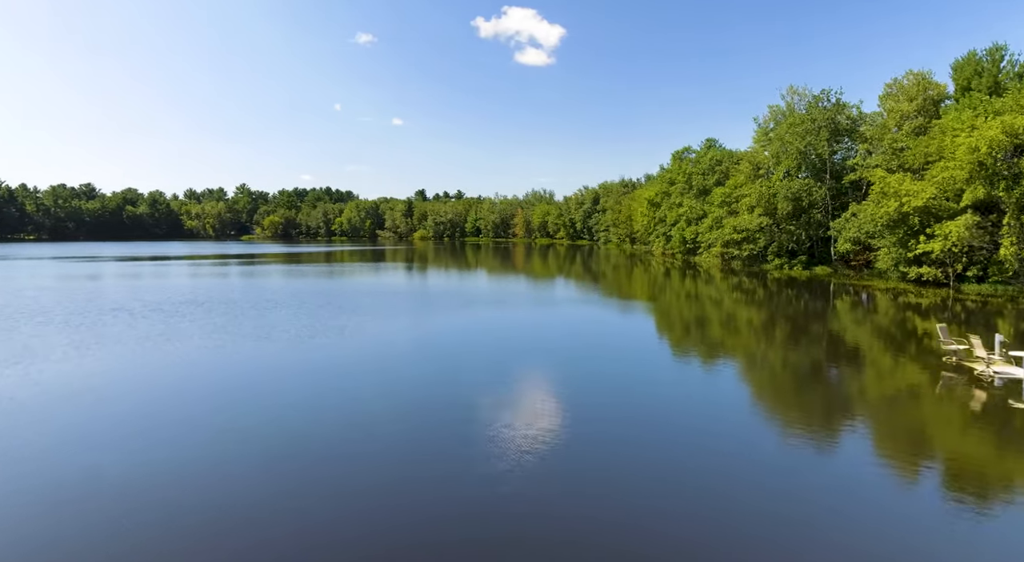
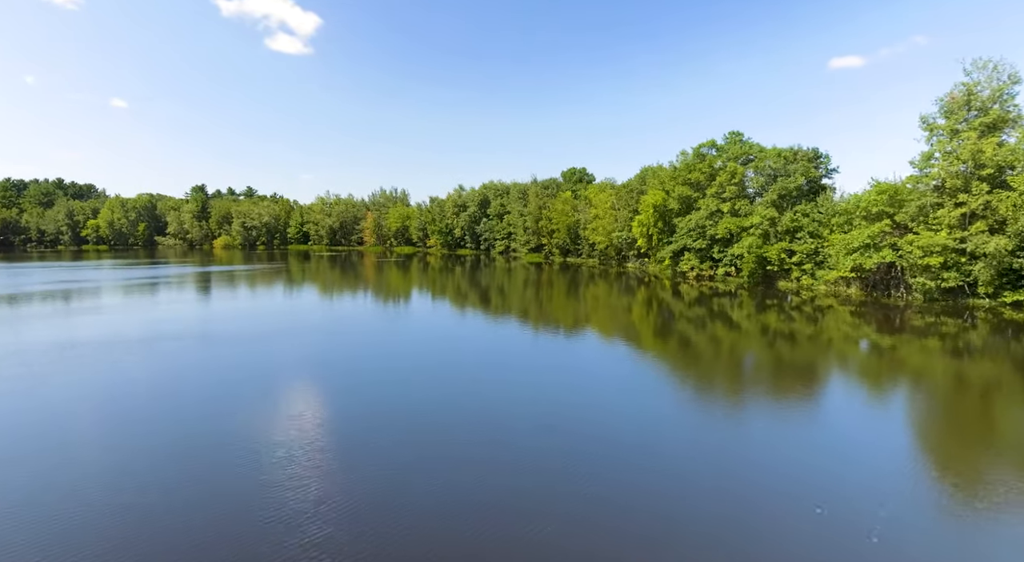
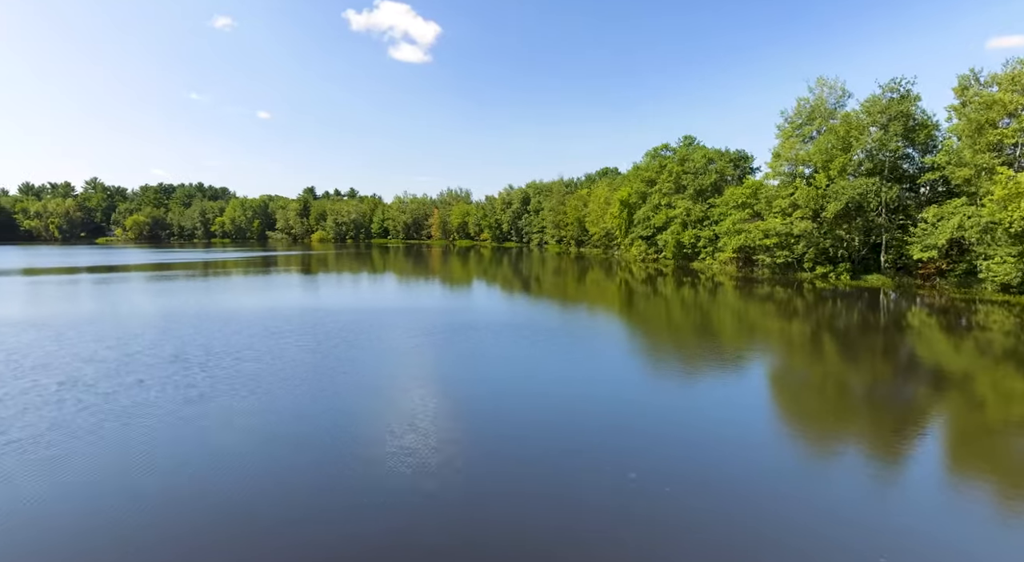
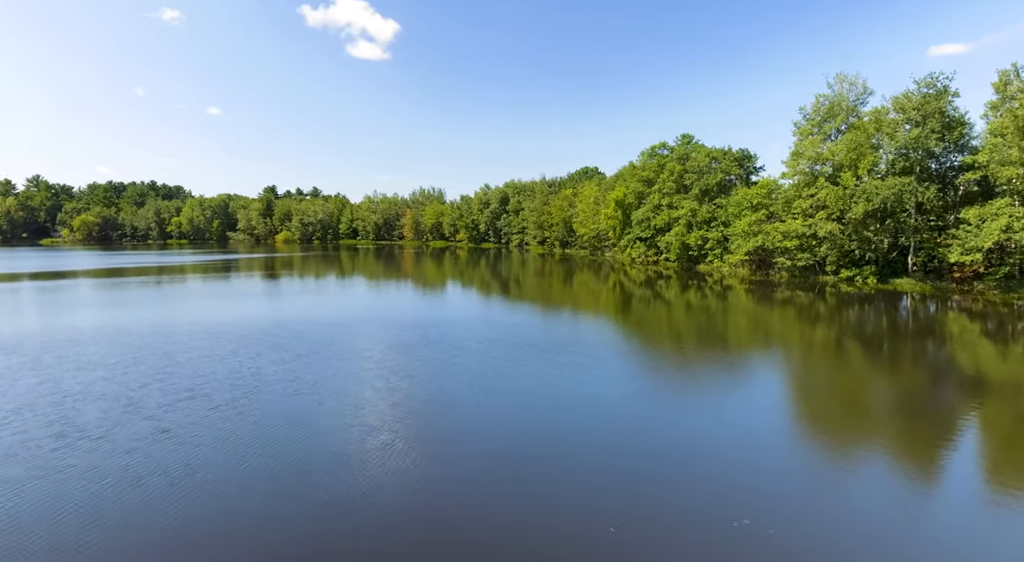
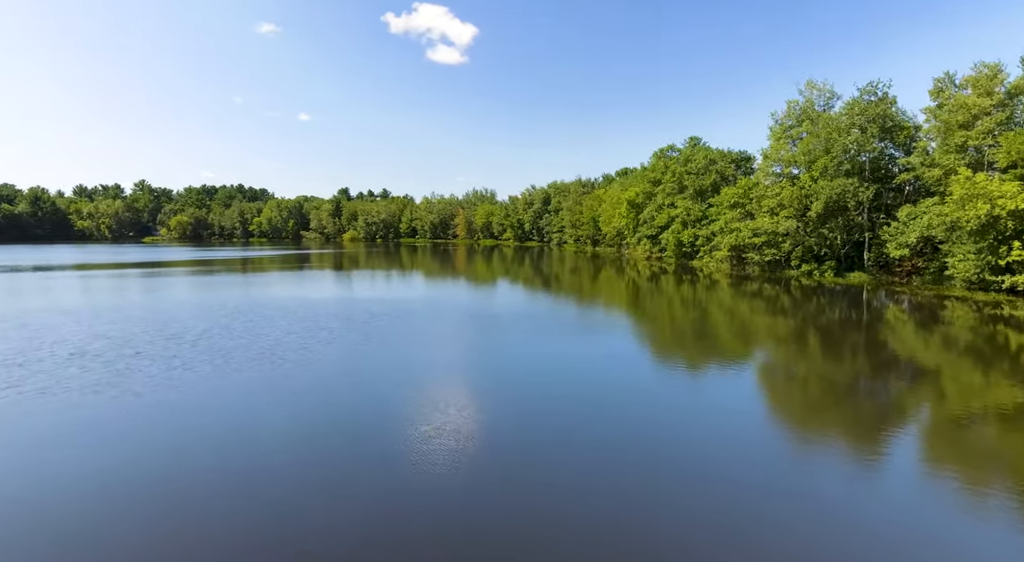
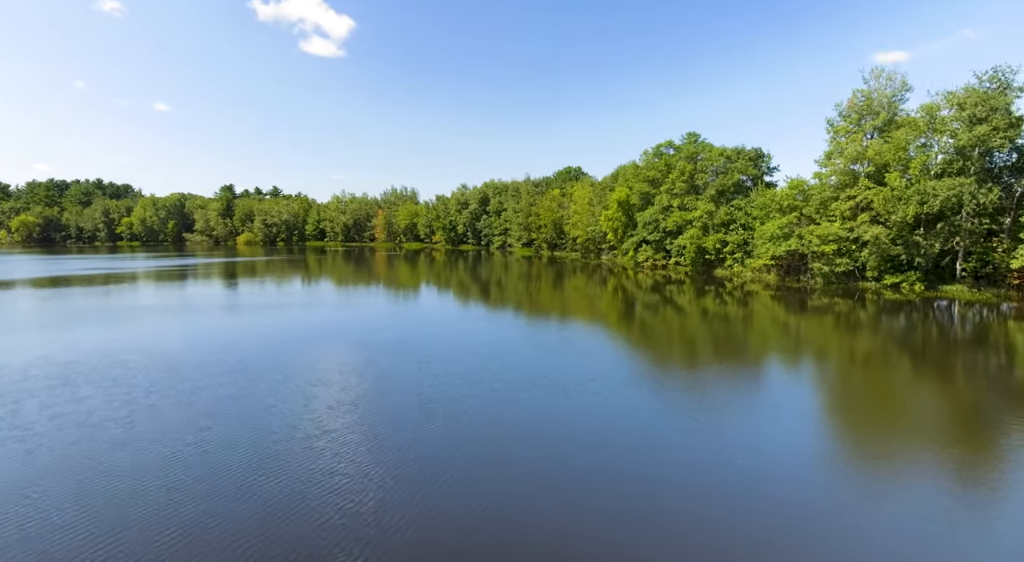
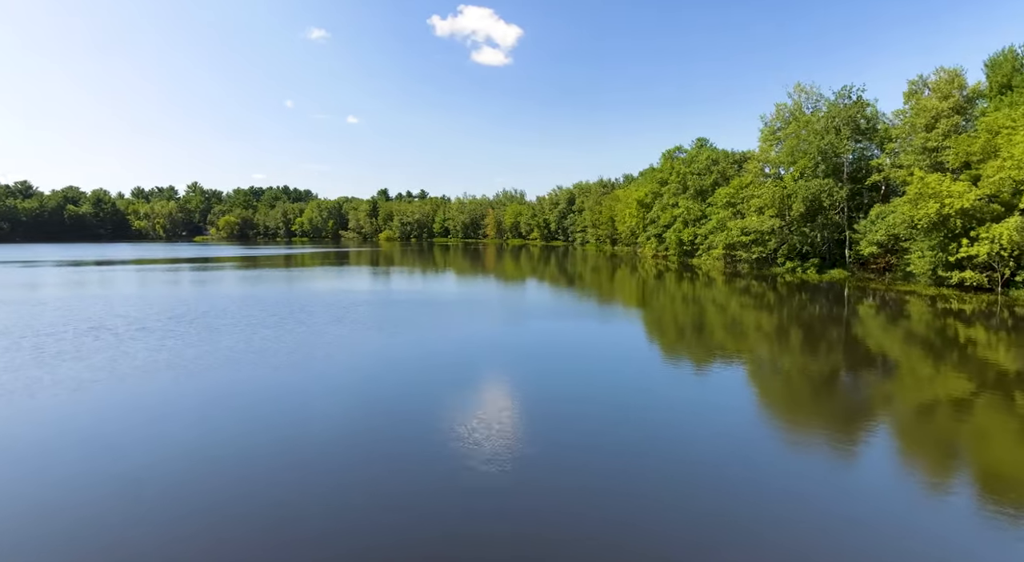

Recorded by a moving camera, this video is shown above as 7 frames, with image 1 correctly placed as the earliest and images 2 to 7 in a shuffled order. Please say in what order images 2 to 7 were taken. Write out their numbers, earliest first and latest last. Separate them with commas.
7, 5, 3, 4, 6, 2
